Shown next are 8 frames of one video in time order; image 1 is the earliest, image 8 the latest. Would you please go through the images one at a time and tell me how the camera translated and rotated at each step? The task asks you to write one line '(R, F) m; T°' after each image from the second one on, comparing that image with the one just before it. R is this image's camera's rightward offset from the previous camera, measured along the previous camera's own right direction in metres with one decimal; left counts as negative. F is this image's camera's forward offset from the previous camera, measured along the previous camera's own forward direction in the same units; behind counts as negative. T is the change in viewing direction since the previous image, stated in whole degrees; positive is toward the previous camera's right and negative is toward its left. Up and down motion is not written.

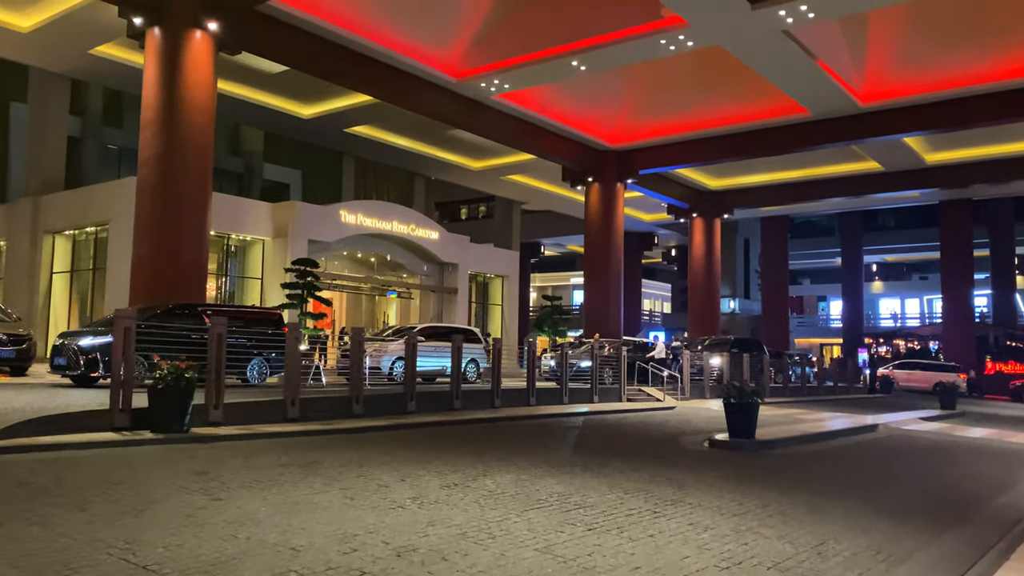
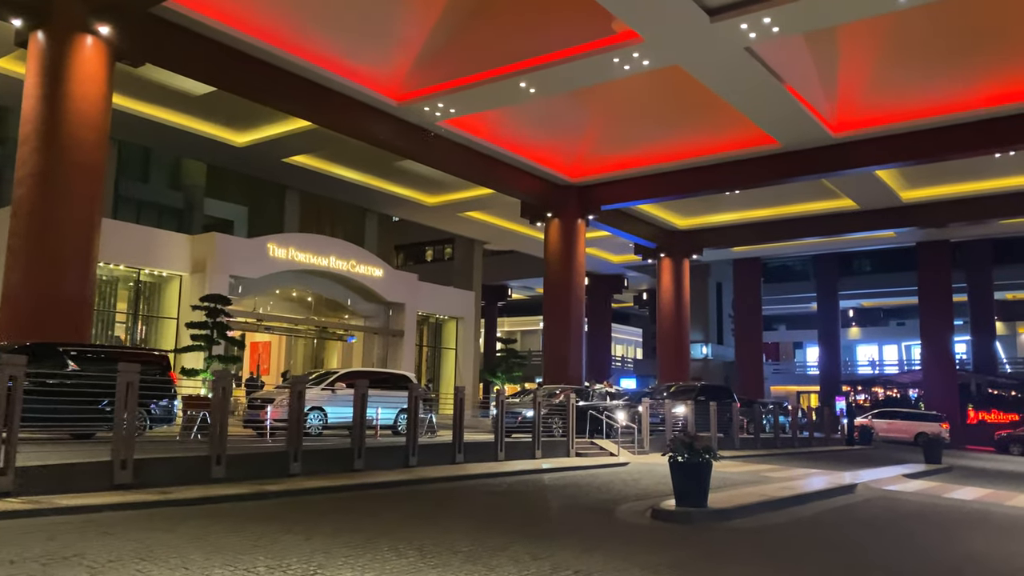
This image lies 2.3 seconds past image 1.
(+0.8, +1.7) m; +1°
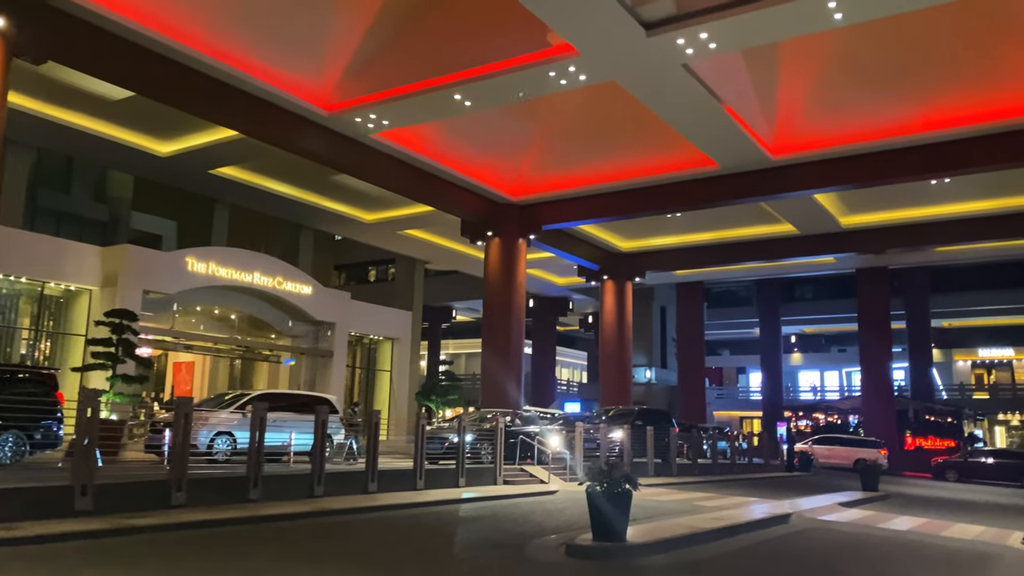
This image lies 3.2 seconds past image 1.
(+0.4, +0.6) m; +3°
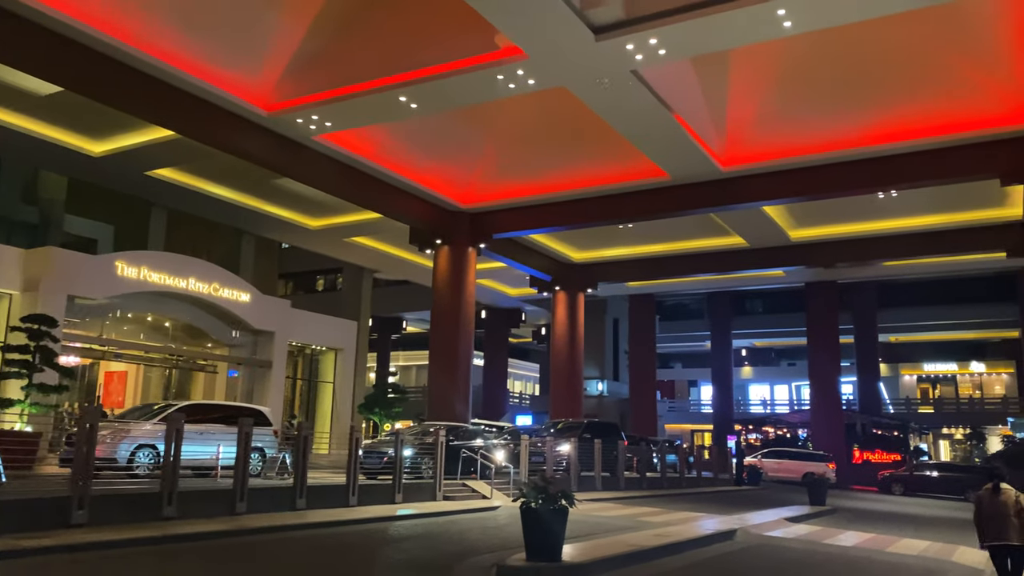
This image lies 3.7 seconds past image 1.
(+0.2, +0.4) m; +3°
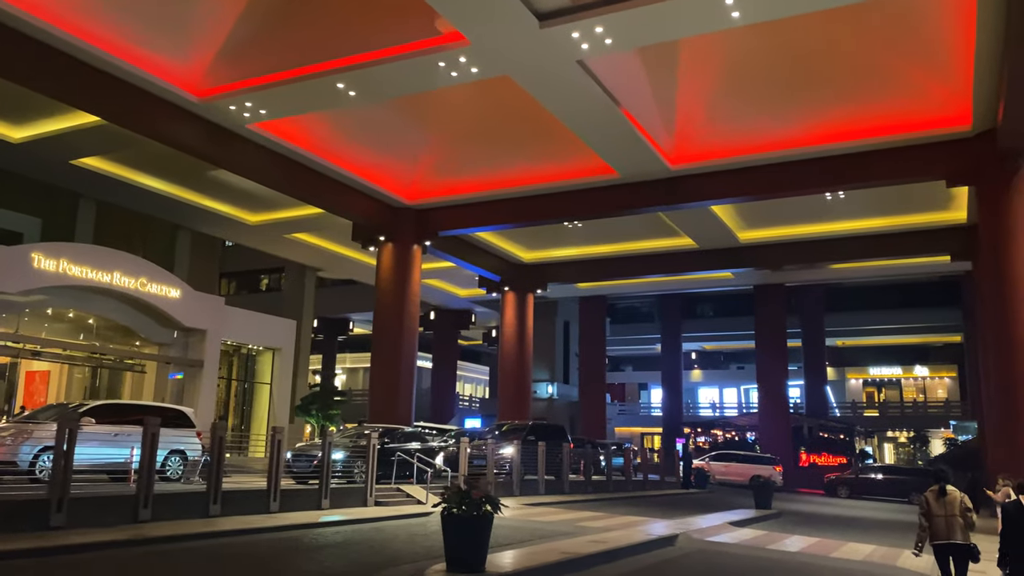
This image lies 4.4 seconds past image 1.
(+0.3, +0.5) m; +3°
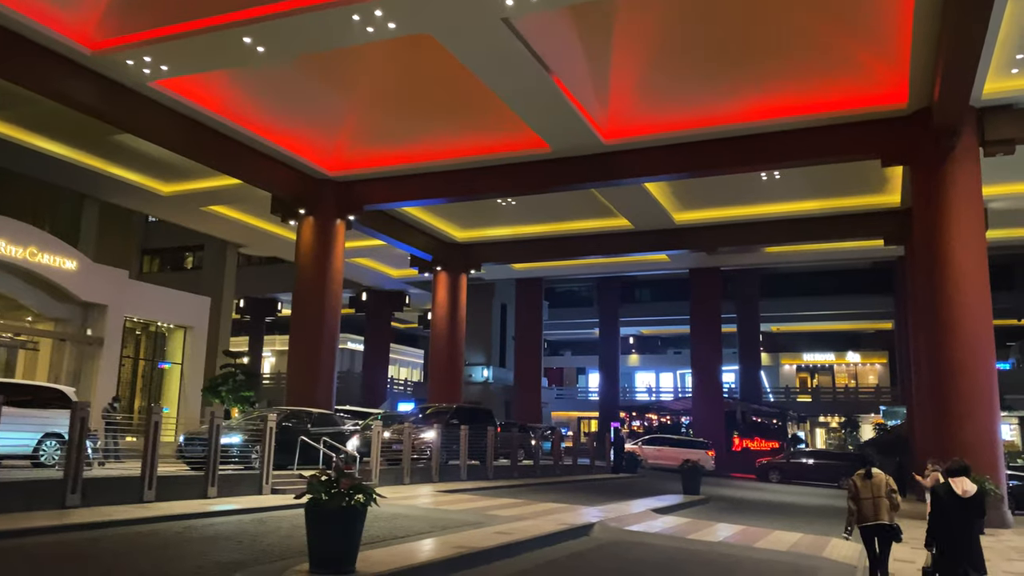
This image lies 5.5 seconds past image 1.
(+0.4, +0.8) m; +4°
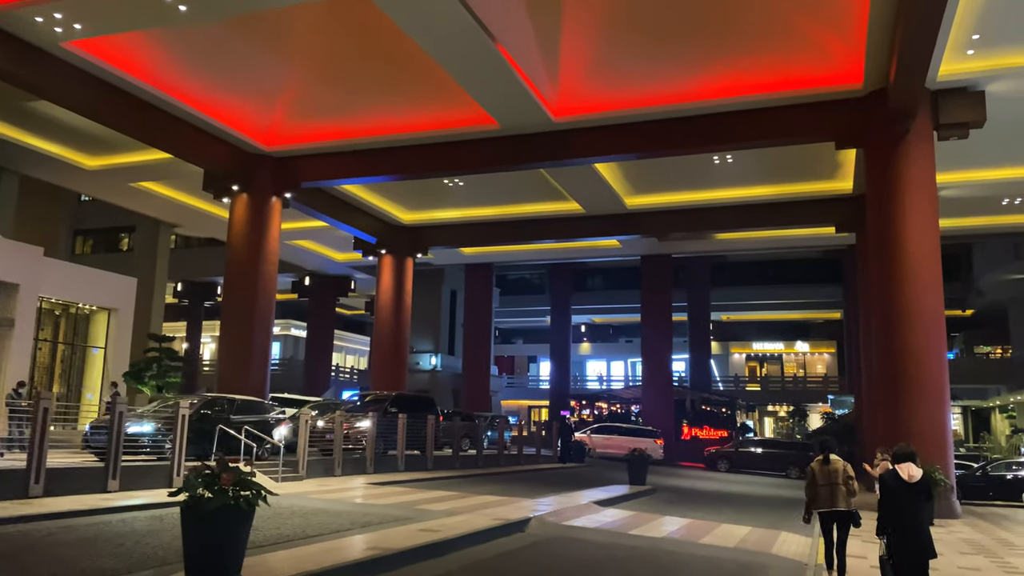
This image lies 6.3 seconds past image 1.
(+0.2, +0.7) m; +3°
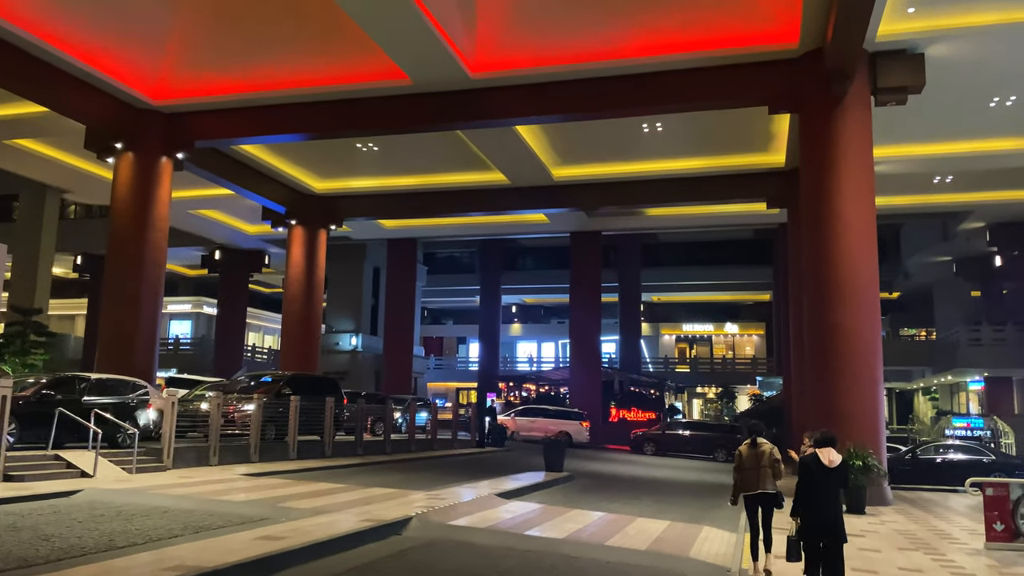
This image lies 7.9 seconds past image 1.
(+0.5, +1.3) m; +4°
